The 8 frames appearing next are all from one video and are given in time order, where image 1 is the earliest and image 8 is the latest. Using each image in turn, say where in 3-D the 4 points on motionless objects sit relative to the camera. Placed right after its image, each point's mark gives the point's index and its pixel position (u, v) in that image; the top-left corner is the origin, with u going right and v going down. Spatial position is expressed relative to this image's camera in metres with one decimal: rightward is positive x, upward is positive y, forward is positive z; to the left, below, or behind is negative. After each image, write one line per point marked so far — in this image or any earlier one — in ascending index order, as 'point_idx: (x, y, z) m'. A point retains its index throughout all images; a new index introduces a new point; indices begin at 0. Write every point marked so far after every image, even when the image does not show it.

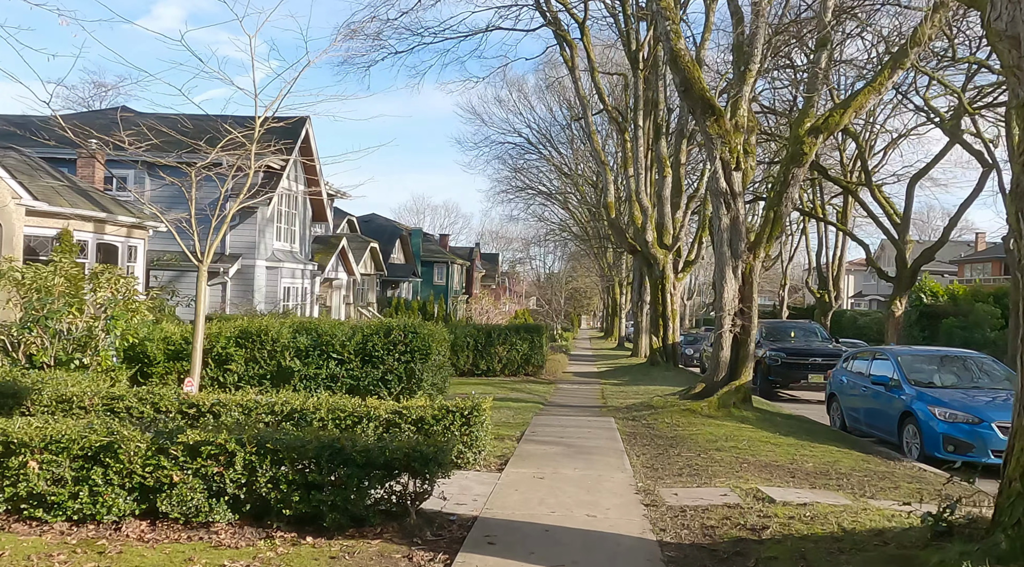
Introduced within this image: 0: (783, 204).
0: (+4.3, +1.3, +15.5) m
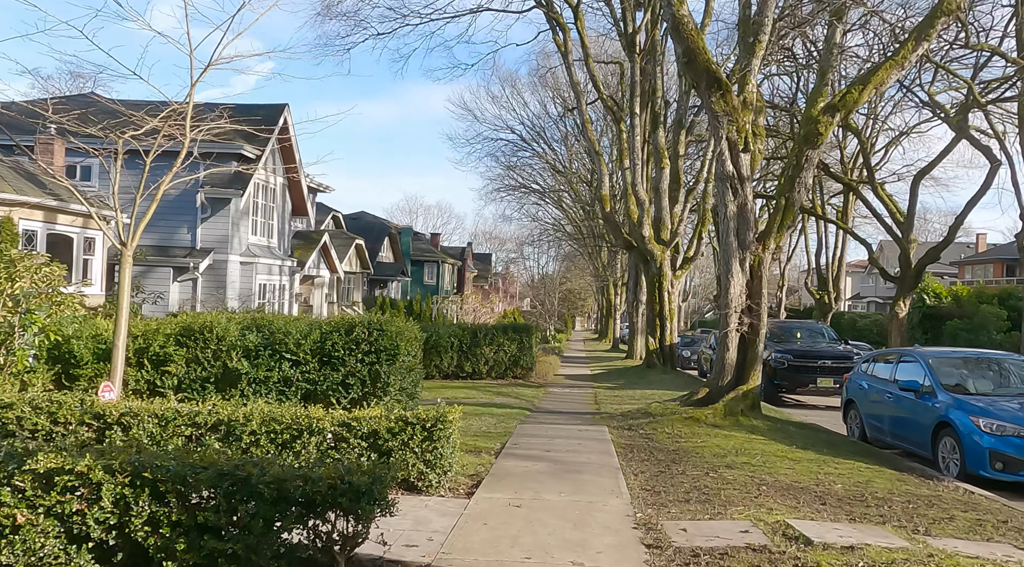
0: (+4.1, +1.4, +14.0) m
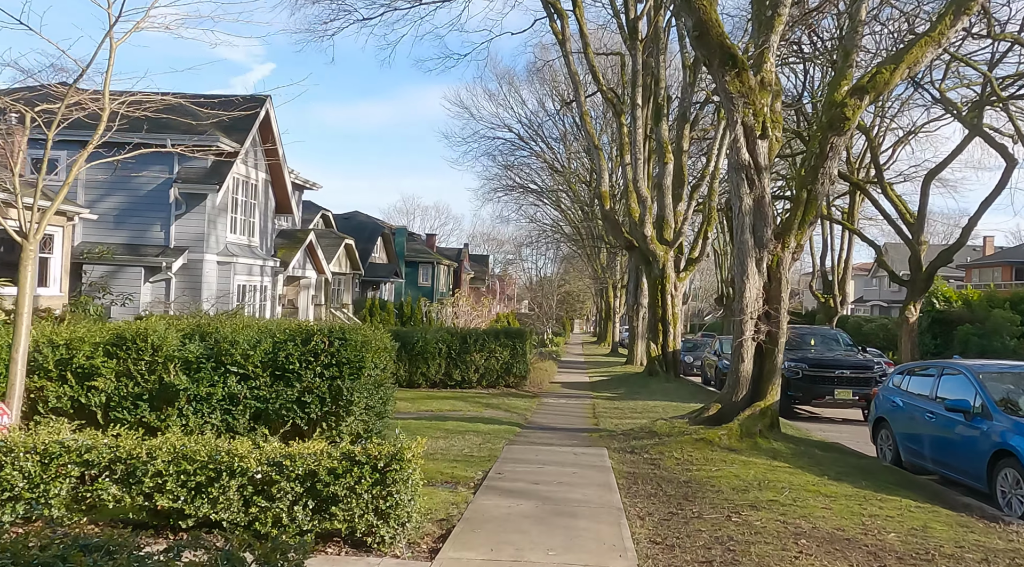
0: (+3.9, +1.3, +12.5) m
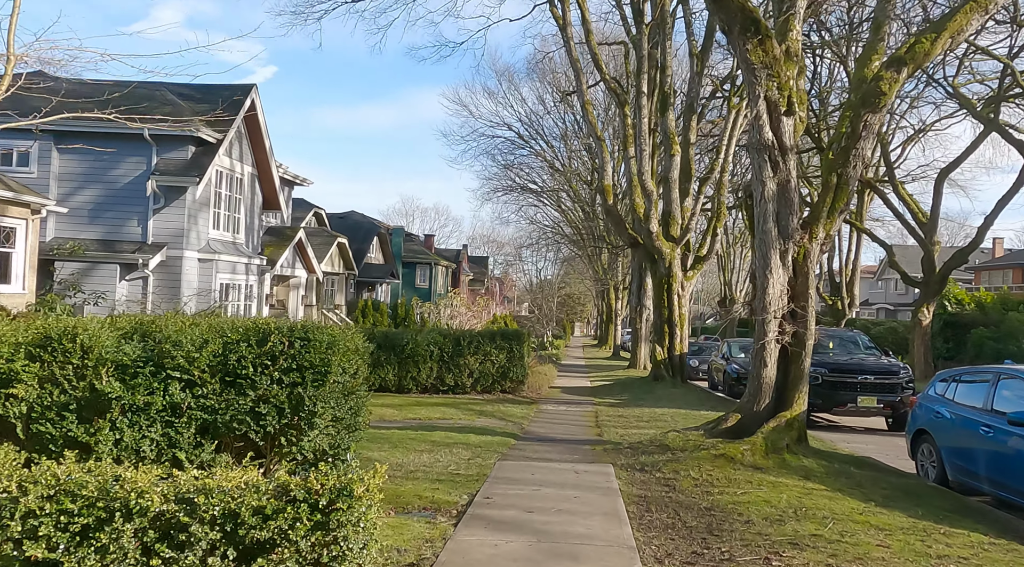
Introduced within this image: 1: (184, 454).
0: (+3.9, +1.4, +11.1) m
1: (-2.7, -1.4, +8.1) m
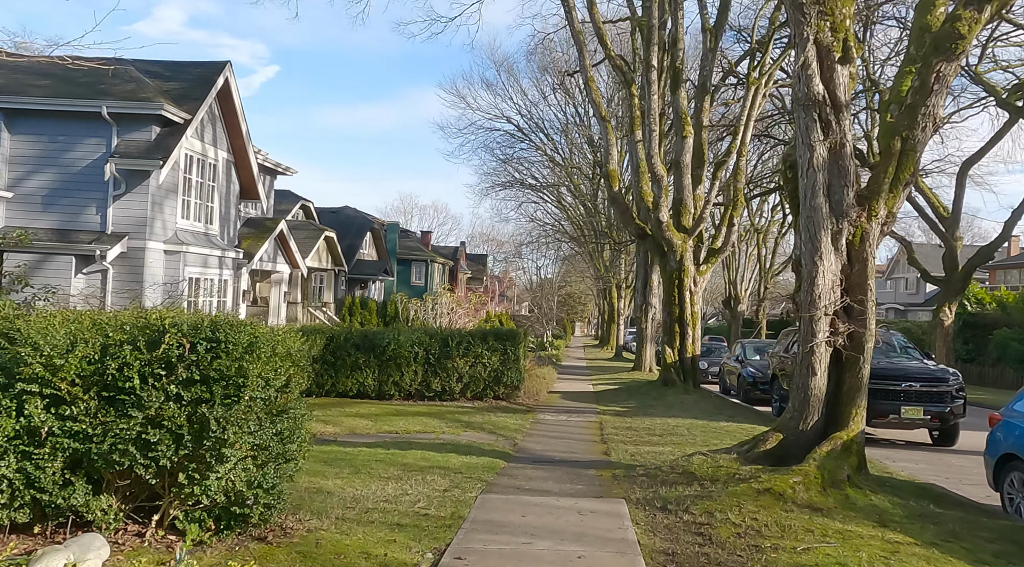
0: (+3.8, +1.5, +9.0) m
1: (-2.9, -1.3, +6.0) m
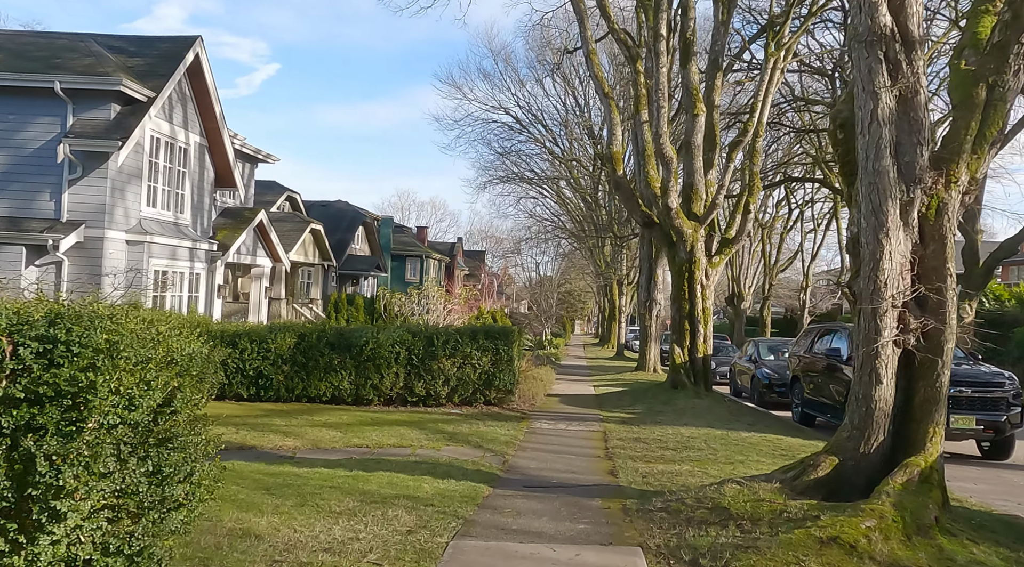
0: (+3.6, +1.6, +7.2) m
1: (-3.0, -1.2, +4.2) m
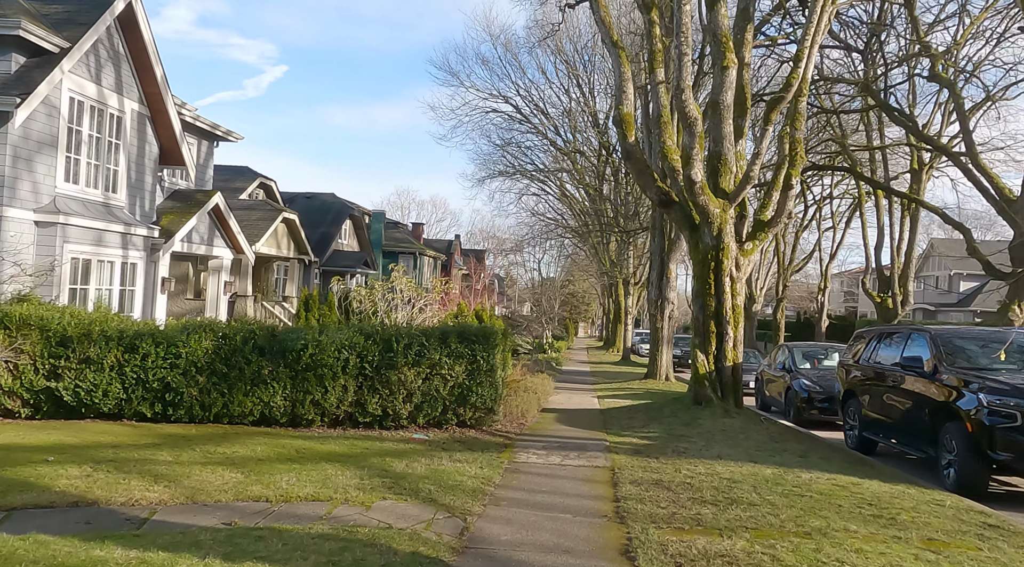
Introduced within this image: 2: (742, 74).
0: (+3.4, +1.7, +3.7) m
1: (-3.2, -1.0, +0.7) m
2: (+3.8, +3.5, +16.2) m
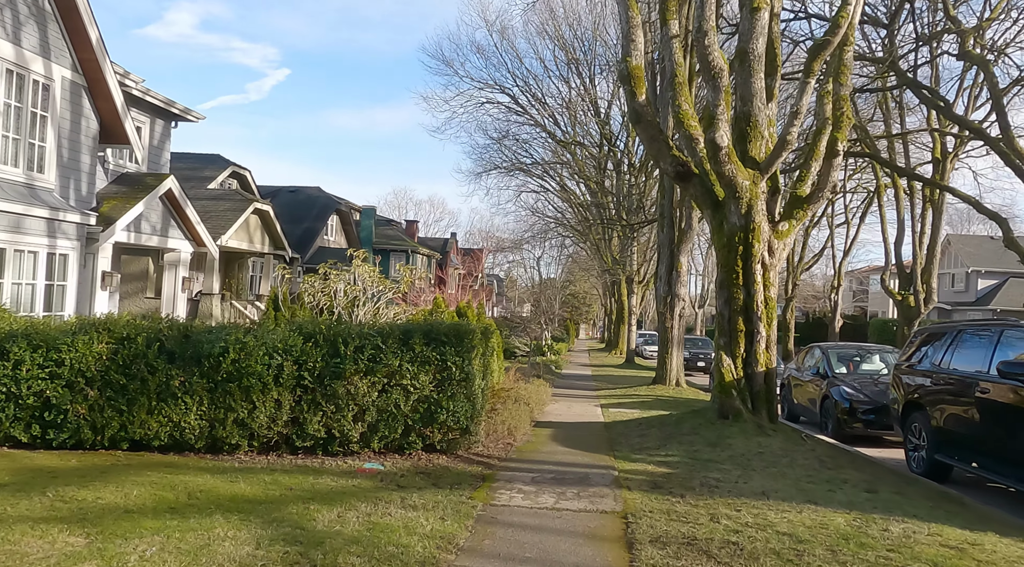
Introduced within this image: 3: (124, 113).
0: (+3.2, +1.9, +1.0) m
1: (-3.4, -0.8, -2.0) m
2: (+3.6, +3.7, +13.6) m
3: (-7.4, +3.3, +18.6) m
